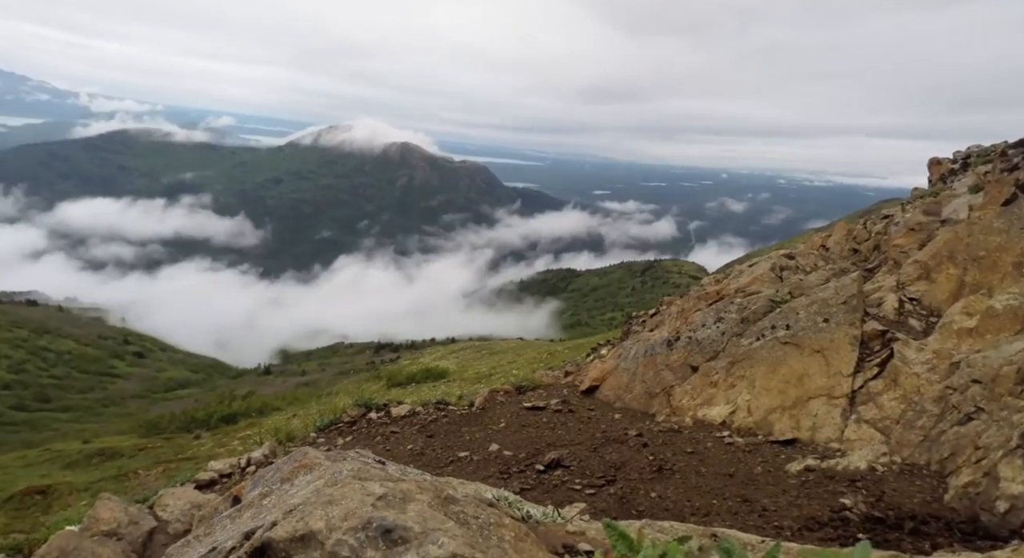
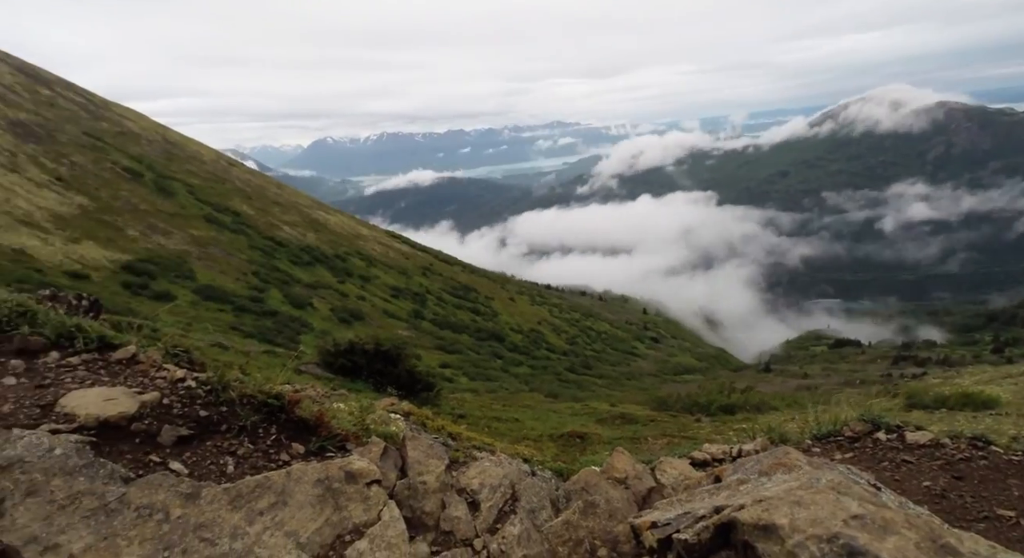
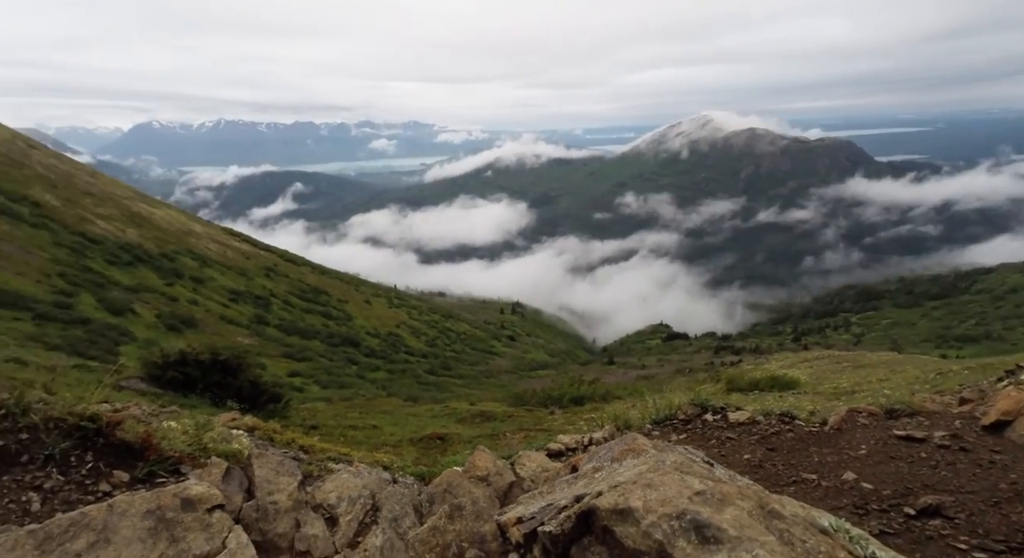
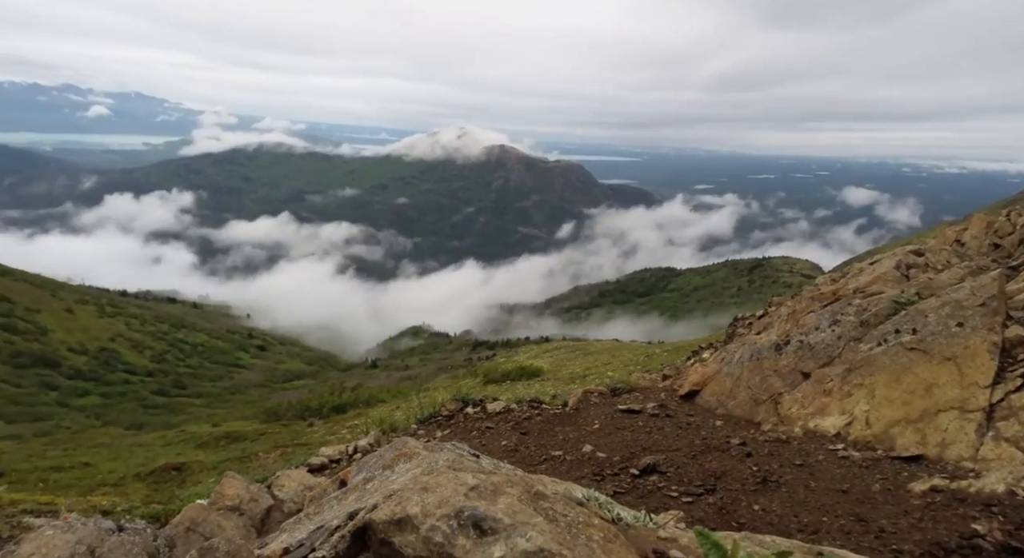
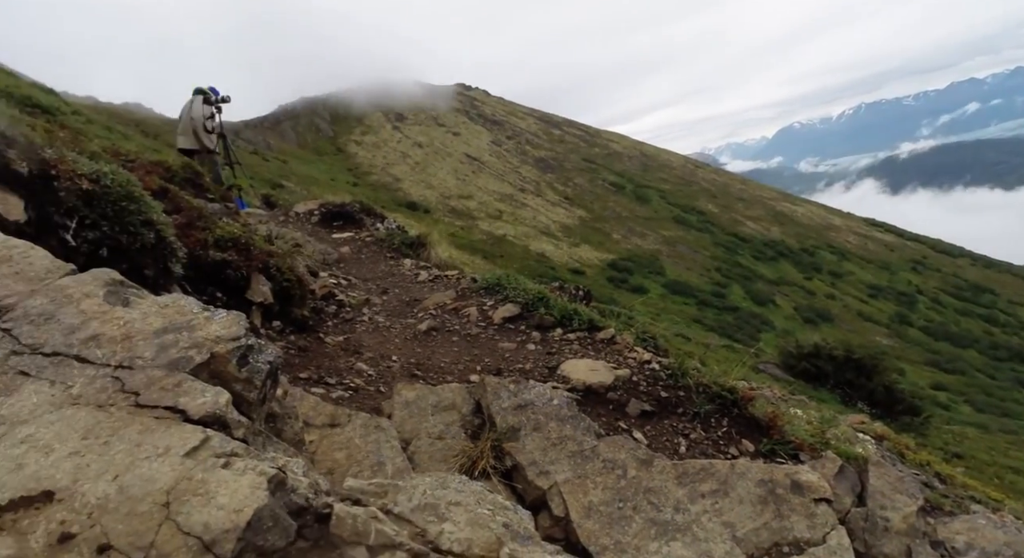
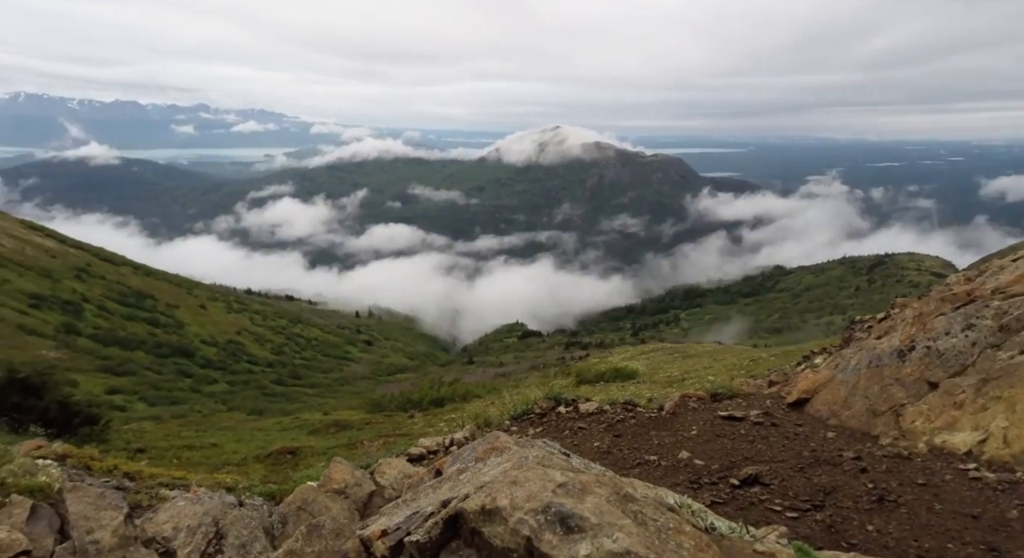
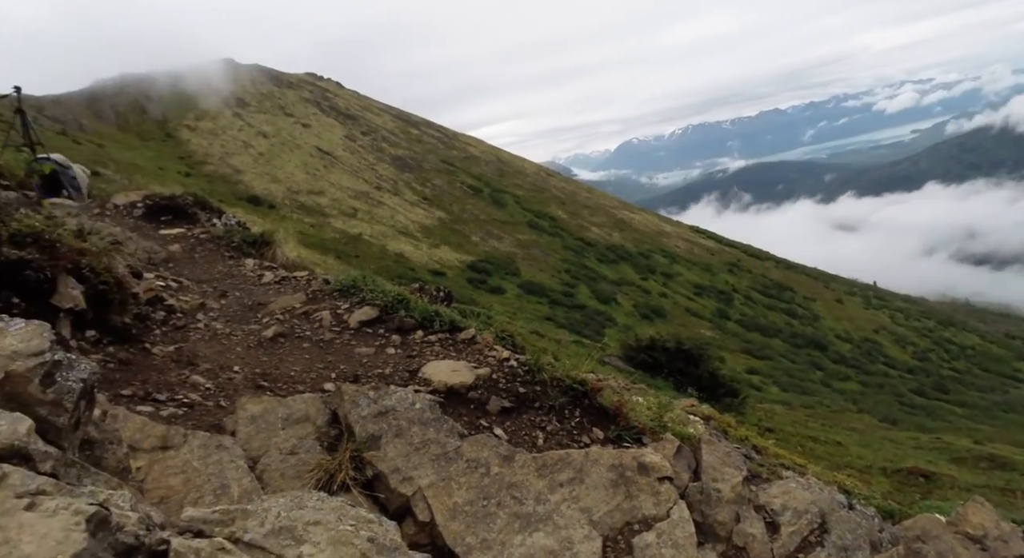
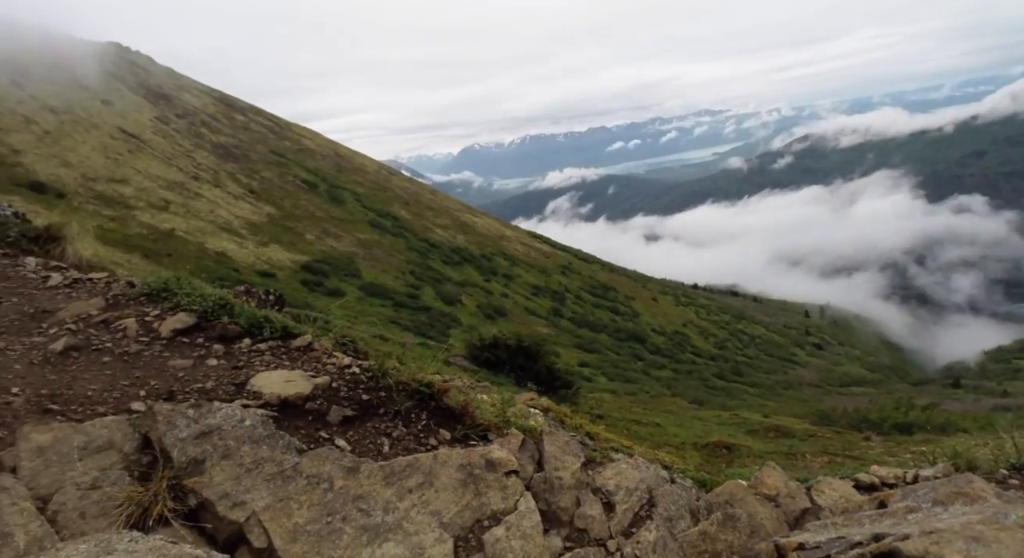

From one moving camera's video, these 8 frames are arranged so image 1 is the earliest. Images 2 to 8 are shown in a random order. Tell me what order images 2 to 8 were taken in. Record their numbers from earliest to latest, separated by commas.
4, 6, 3, 2, 8, 7, 5
